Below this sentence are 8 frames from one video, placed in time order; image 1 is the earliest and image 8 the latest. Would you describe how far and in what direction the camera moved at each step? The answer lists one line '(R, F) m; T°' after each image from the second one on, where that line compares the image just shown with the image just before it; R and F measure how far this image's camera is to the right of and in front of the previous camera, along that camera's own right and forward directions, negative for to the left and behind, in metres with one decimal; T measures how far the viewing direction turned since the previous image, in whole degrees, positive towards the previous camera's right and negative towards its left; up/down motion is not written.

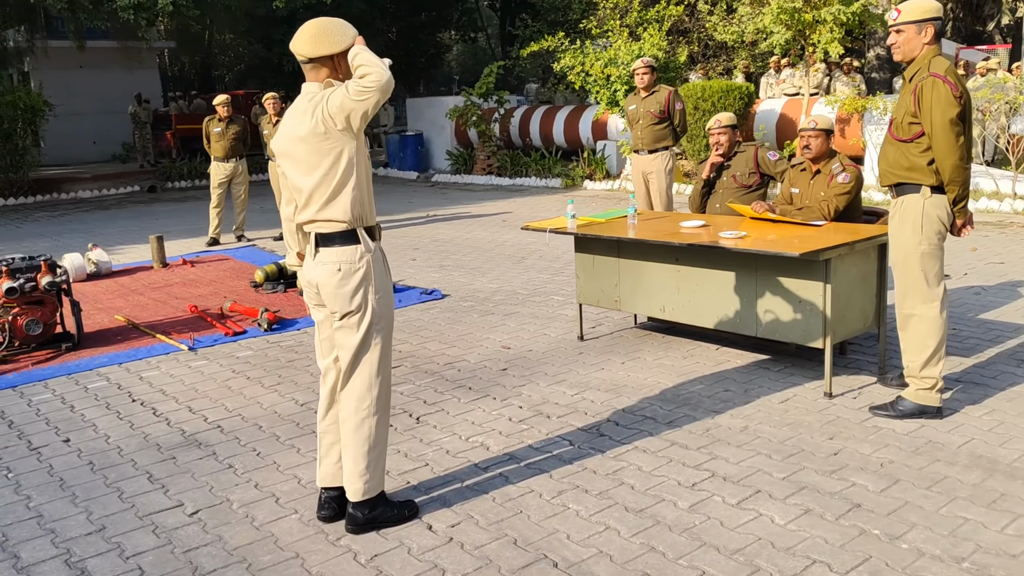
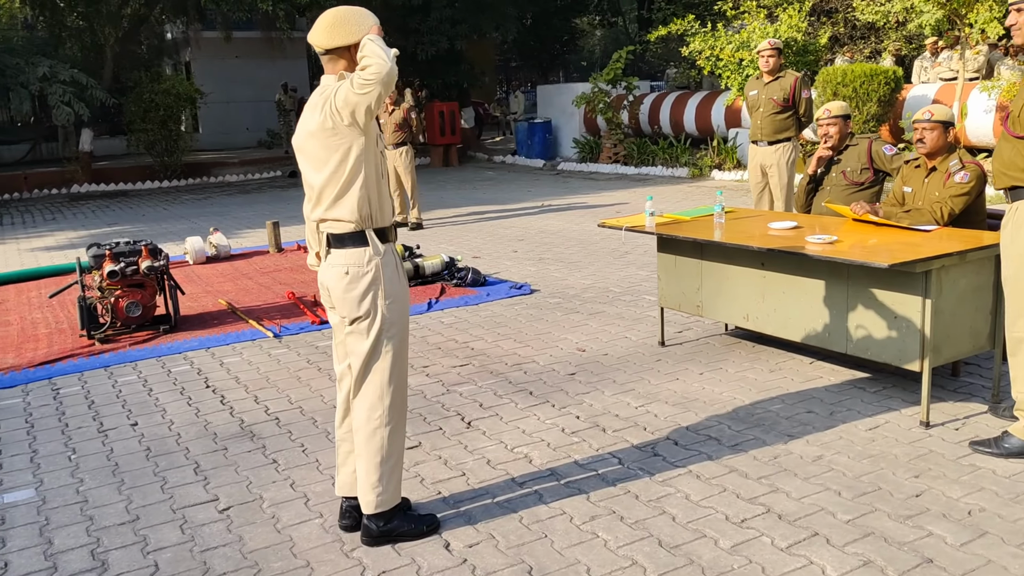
(+0.4, +0.3) m; -9°
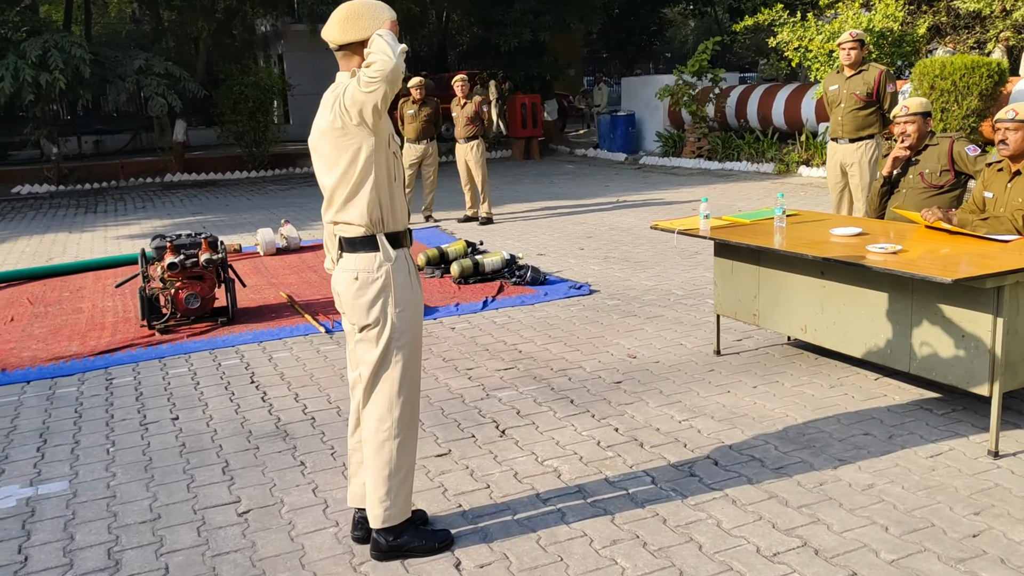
(+0.2, +0.2) m; -6°
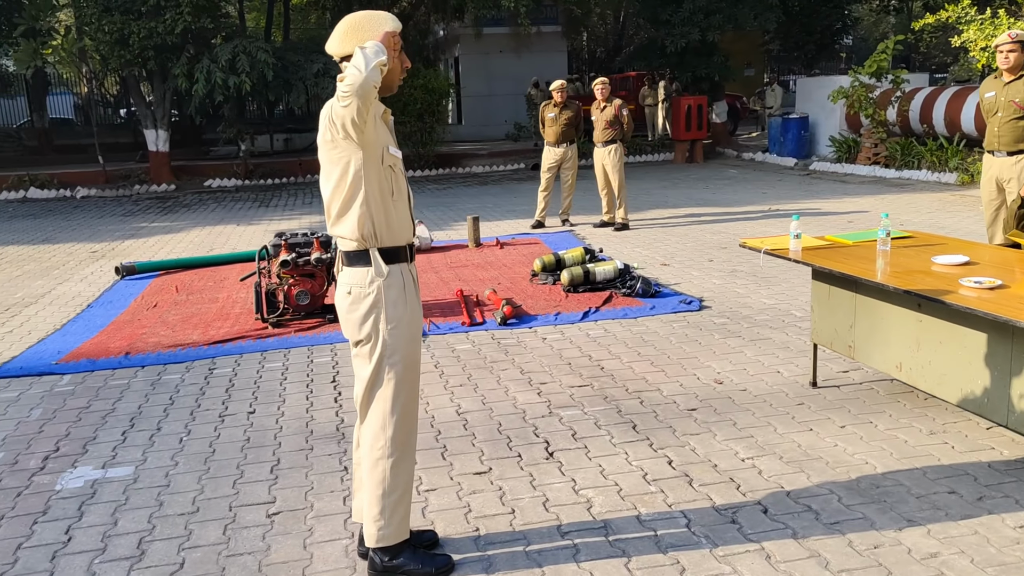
(+0.6, +0.2) m; -12°
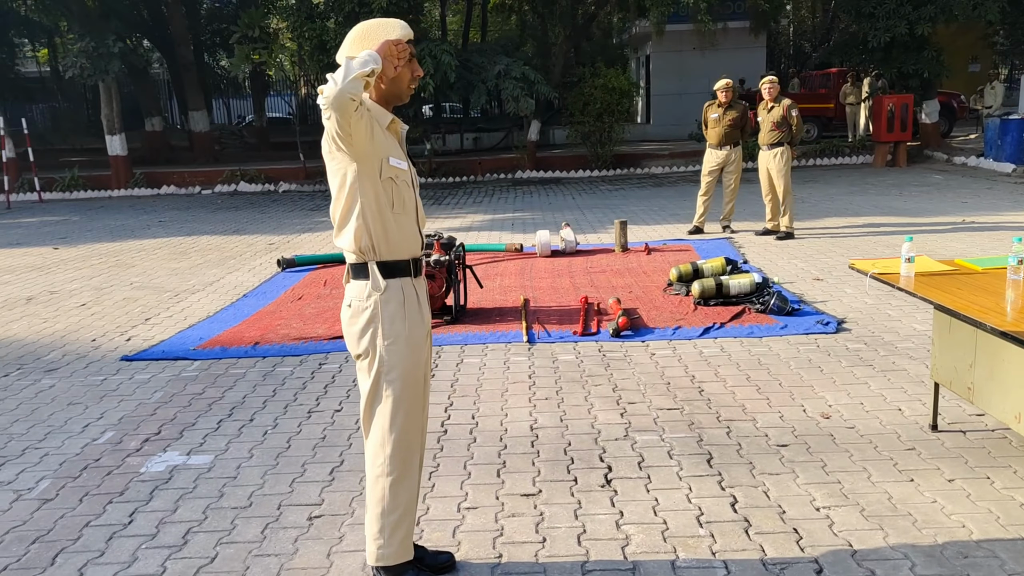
(+0.6, +0.2) m; -13°
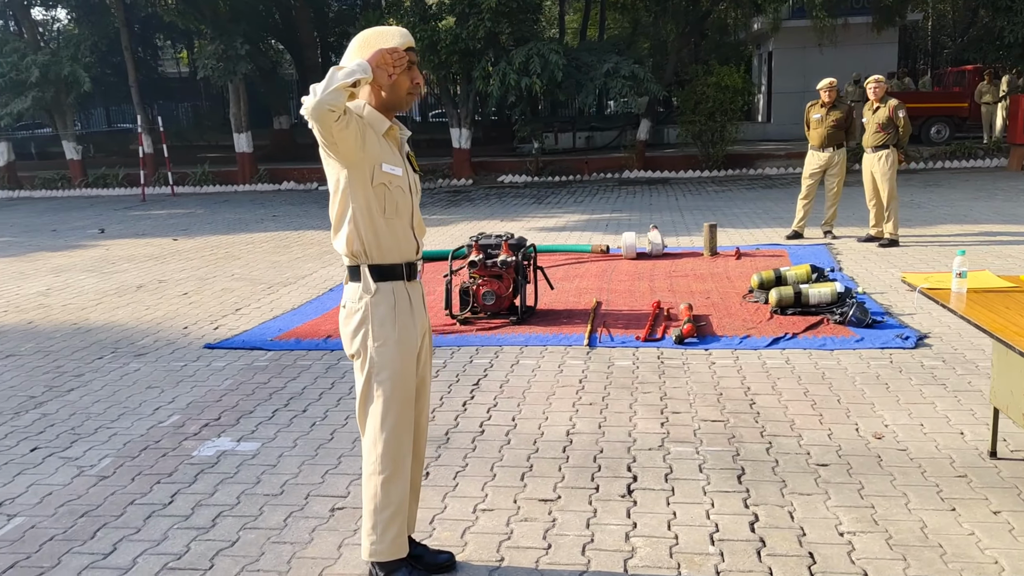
(+0.4, 0.0) m; -8°
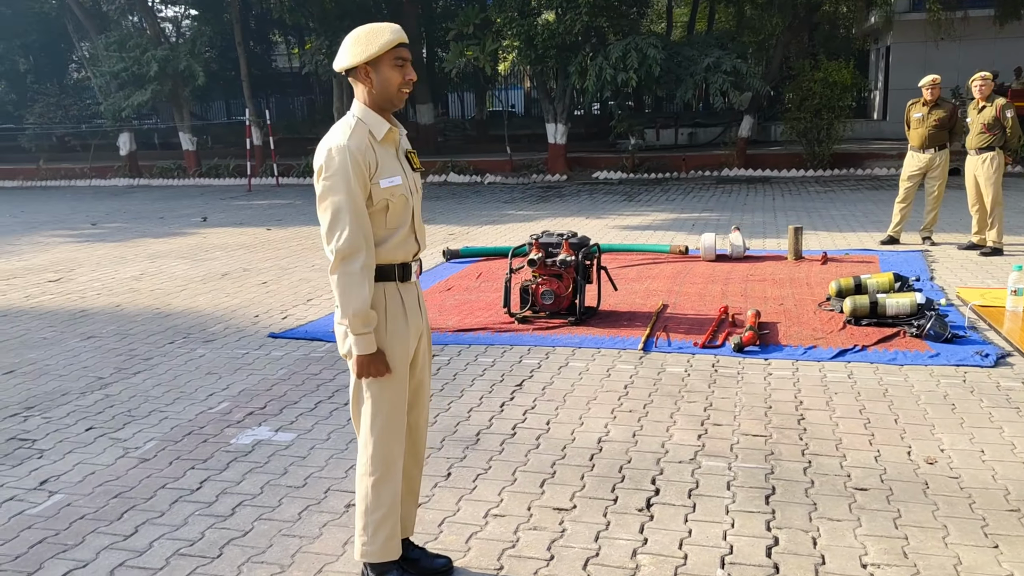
(+0.4, +0.1) m; -7°
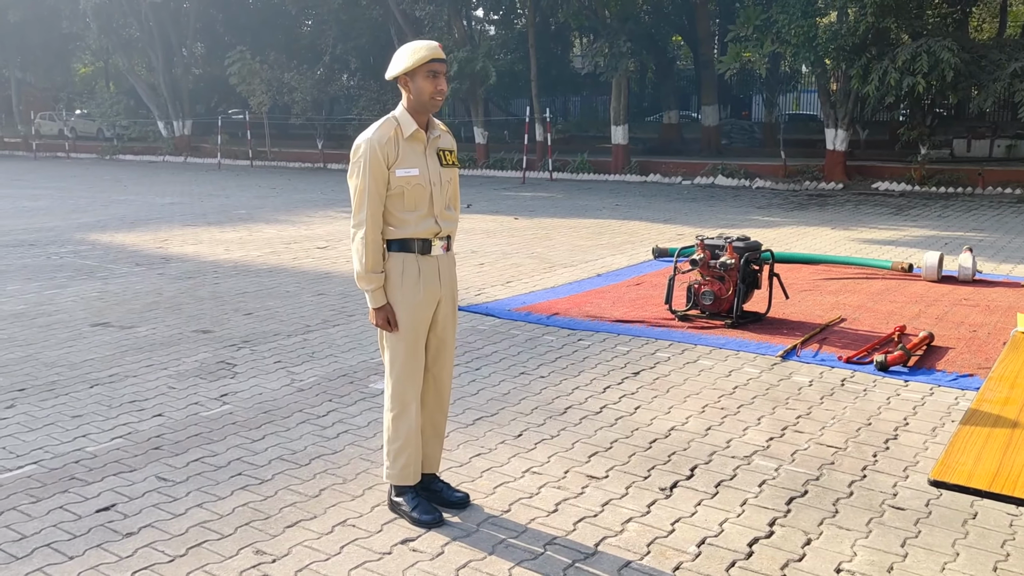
(+1.1, -0.3) m; -19°
